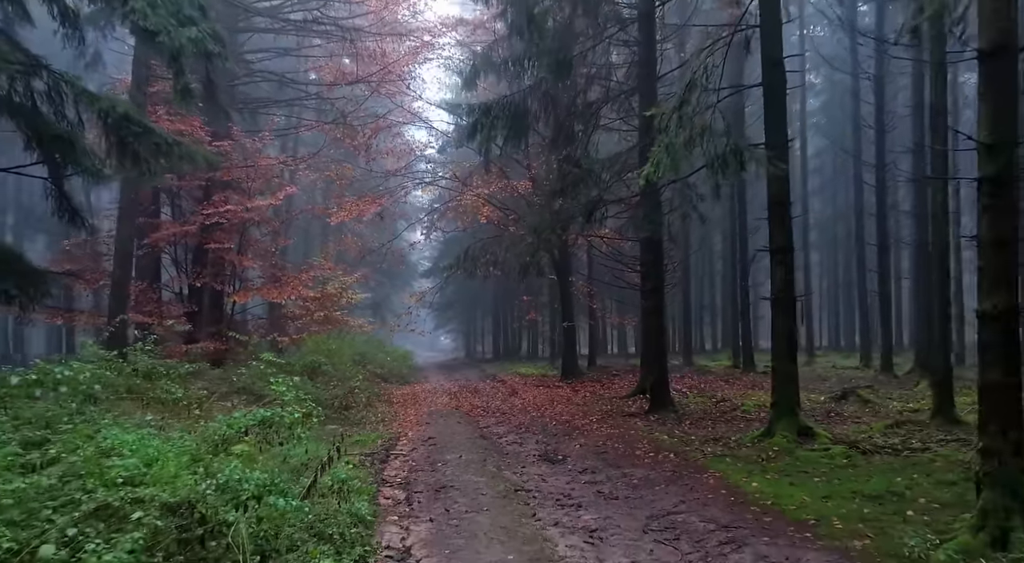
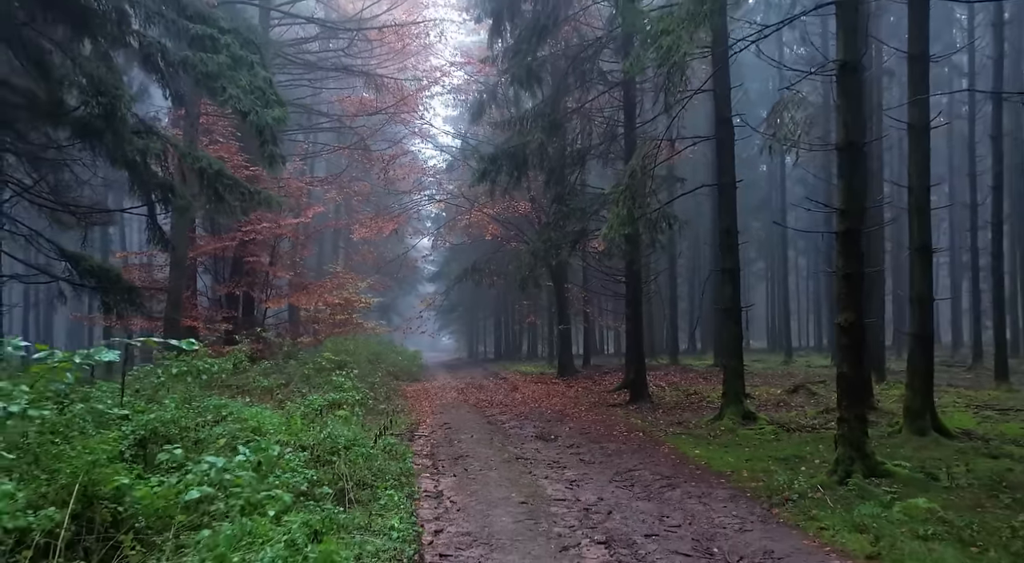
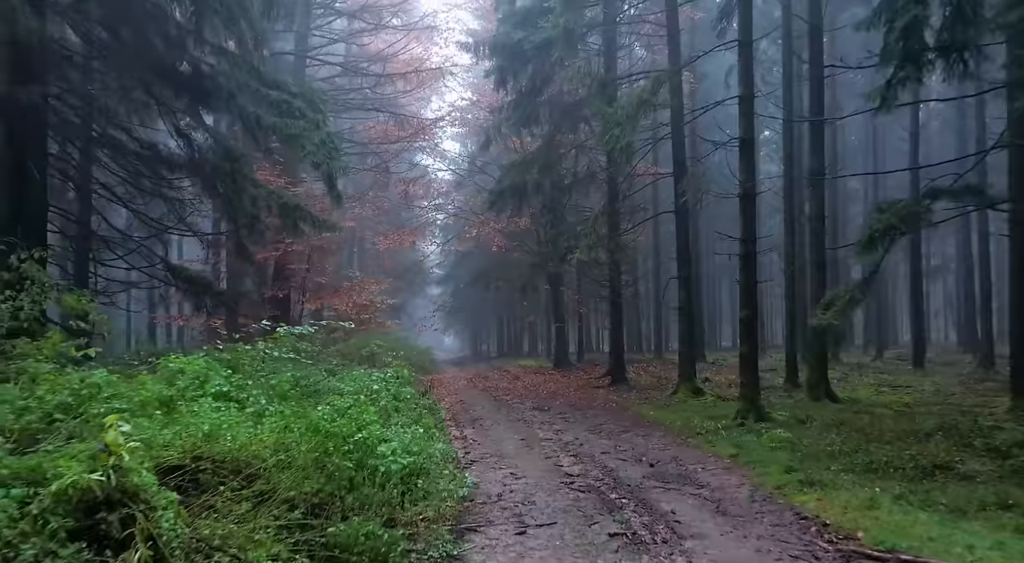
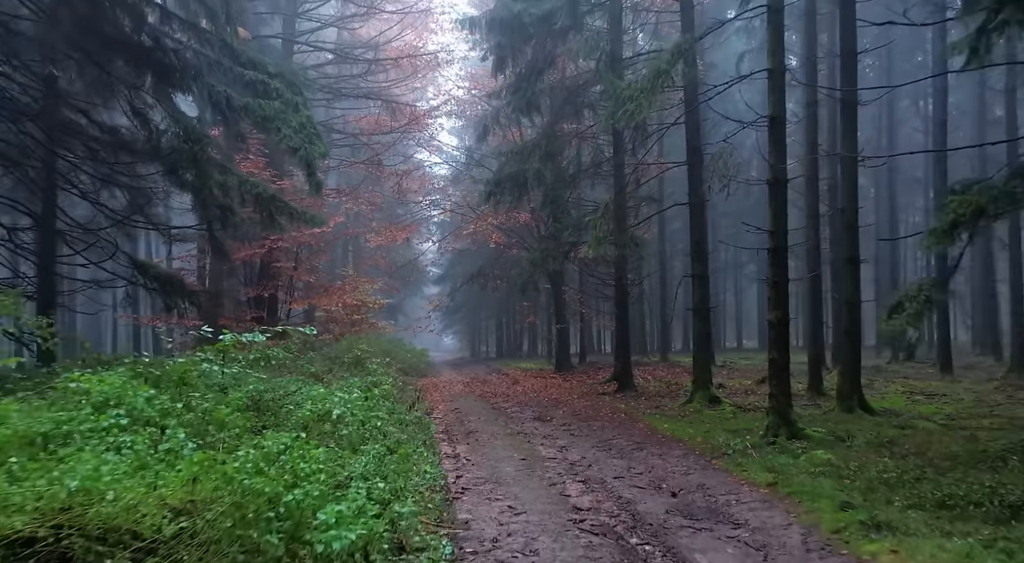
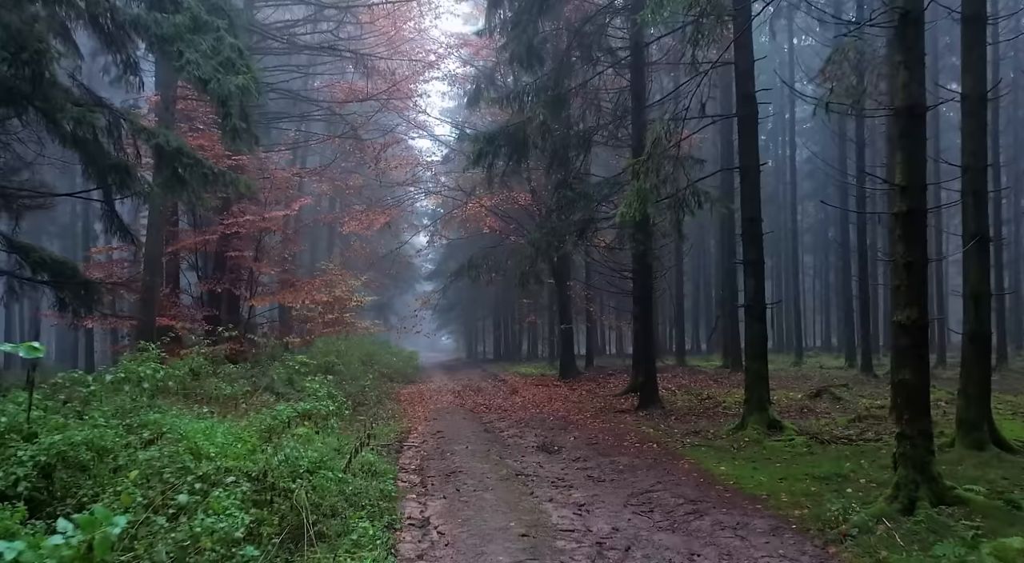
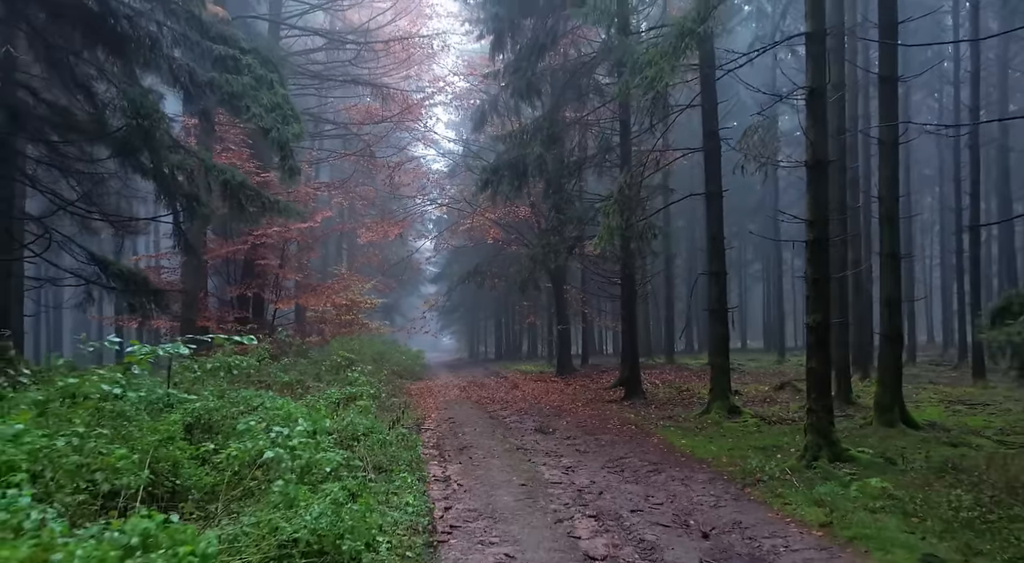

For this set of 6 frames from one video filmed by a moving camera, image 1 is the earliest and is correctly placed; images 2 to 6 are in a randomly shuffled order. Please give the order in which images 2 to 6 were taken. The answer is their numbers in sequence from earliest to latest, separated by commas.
5, 2, 6, 4, 3
